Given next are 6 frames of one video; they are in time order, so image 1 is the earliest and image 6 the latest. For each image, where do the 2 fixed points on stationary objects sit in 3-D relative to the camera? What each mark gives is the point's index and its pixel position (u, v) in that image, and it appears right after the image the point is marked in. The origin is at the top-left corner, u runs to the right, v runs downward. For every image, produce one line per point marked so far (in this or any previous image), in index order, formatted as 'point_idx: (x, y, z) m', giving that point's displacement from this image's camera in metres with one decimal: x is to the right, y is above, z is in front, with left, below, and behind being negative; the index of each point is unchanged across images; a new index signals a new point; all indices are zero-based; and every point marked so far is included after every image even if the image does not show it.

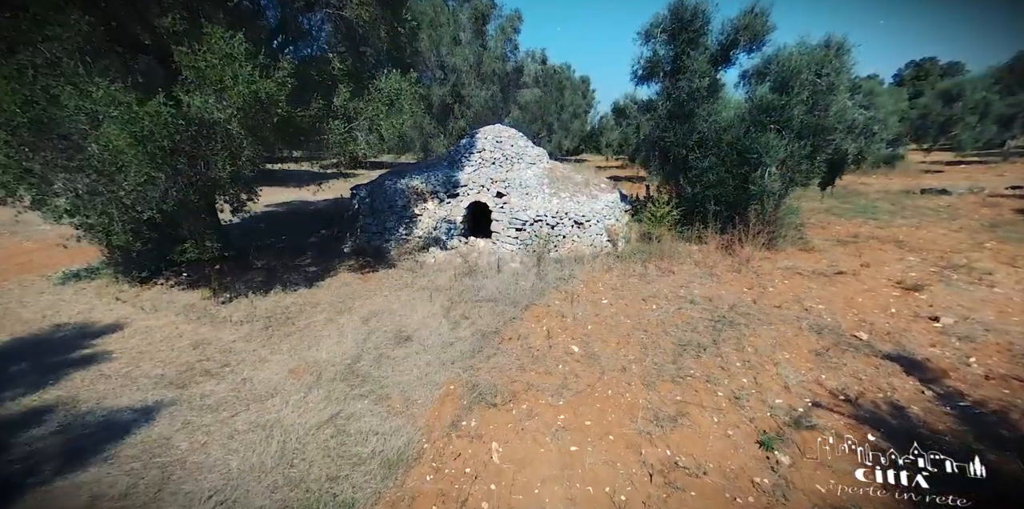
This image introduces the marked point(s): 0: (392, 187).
0: (-3.9, +2.1, +12.0) m
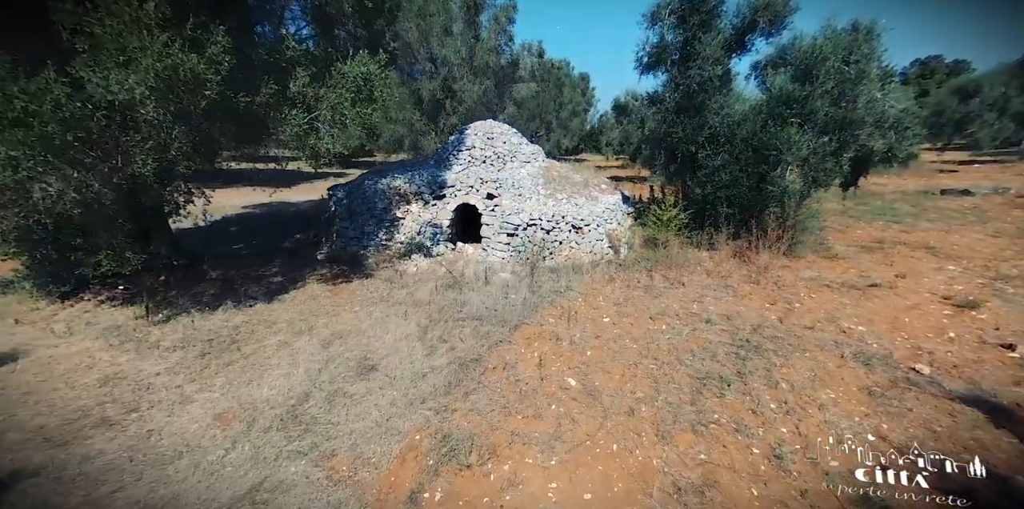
0: (-4.1, +1.9, +11.0) m
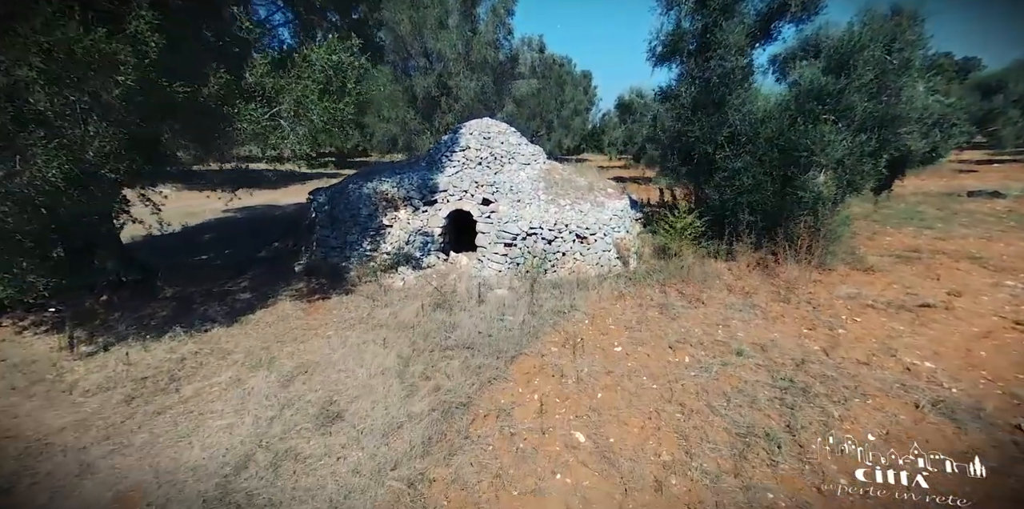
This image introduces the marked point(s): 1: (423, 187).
0: (-4.1, +1.6, +10.1) m
1: (-2.4, +1.8, +10.1) m
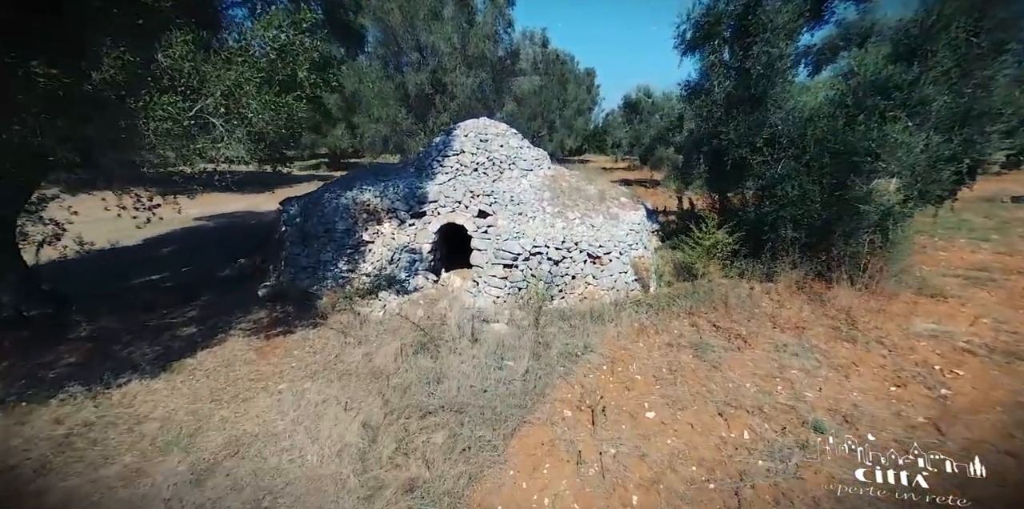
0: (-4.1, +1.2, +8.7) m
1: (-2.4, +1.3, +8.7) m
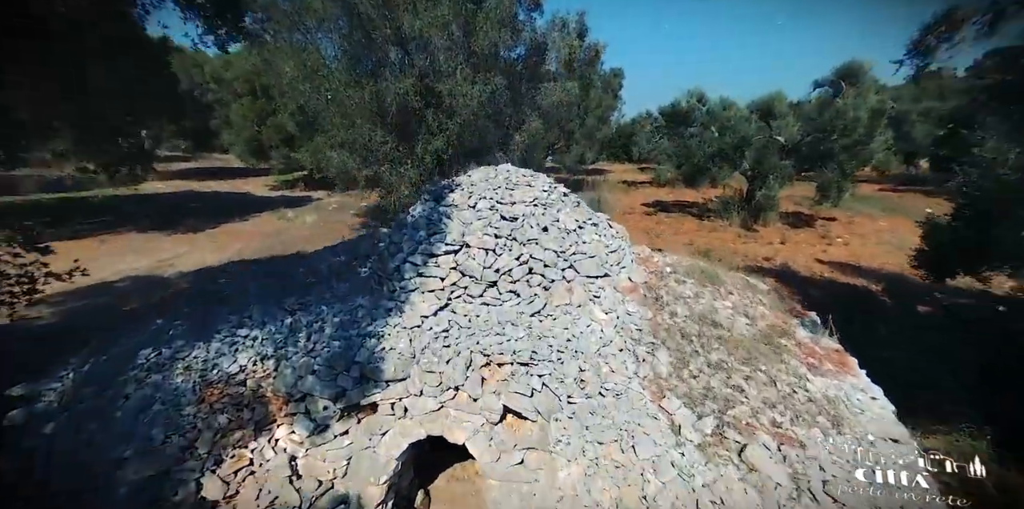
0: (-3.4, -1.3, +3.5) m
1: (-1.7, -1.1, +3.5) m
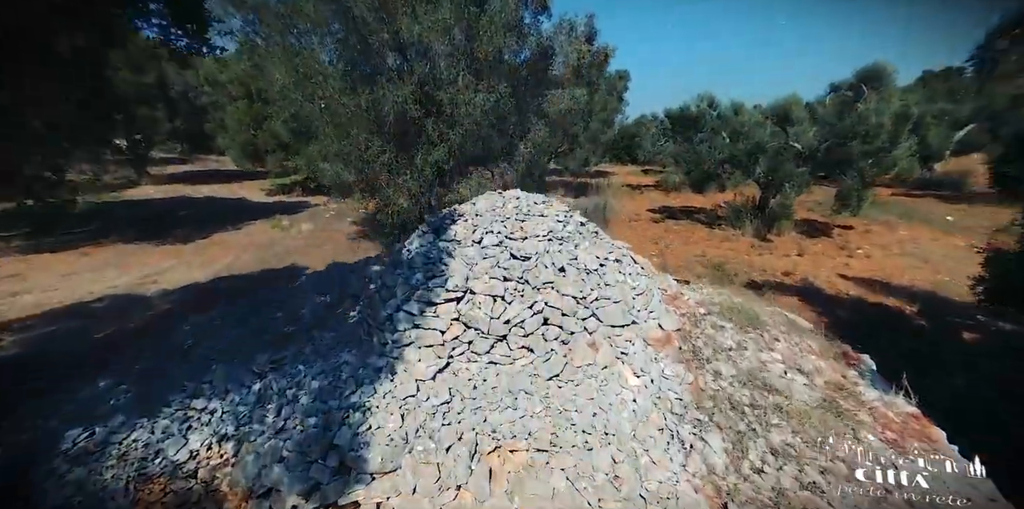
0: (-3.3, -1.8, +2.7) m
1: (-1.6, -1.7, +2.7) m
